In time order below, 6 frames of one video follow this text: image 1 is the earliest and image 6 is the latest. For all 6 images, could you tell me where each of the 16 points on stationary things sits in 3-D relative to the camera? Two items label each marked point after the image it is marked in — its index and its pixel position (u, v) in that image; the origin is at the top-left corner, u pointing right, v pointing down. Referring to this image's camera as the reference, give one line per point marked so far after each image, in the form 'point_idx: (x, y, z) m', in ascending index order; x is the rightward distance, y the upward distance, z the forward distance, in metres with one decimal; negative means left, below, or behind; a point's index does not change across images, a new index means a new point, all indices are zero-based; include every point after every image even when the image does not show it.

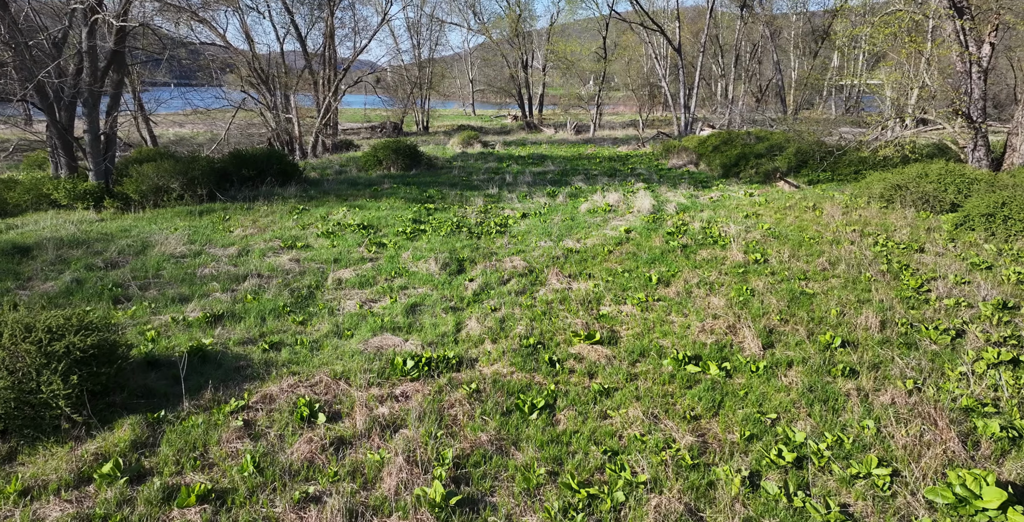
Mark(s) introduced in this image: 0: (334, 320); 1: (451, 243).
0: (-2.0, -0.7, +7.4) m
1: (-1.0, +0.3, +10.7) m
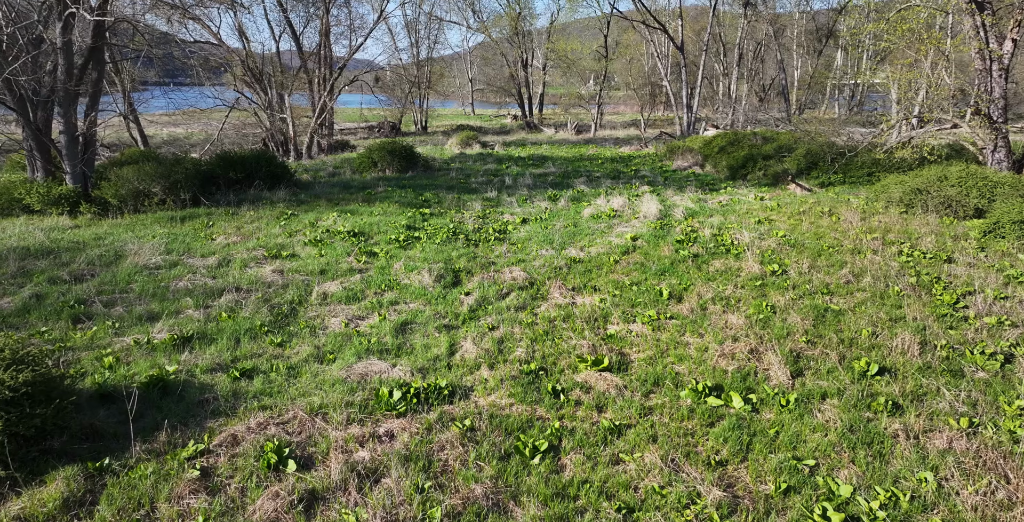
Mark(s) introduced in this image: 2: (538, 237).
0: (-2.0, -0.8, +6.7) m
1: (-1.0, +0.1, +10.0) m
2: (+0.4, +0.4, +10.8) m
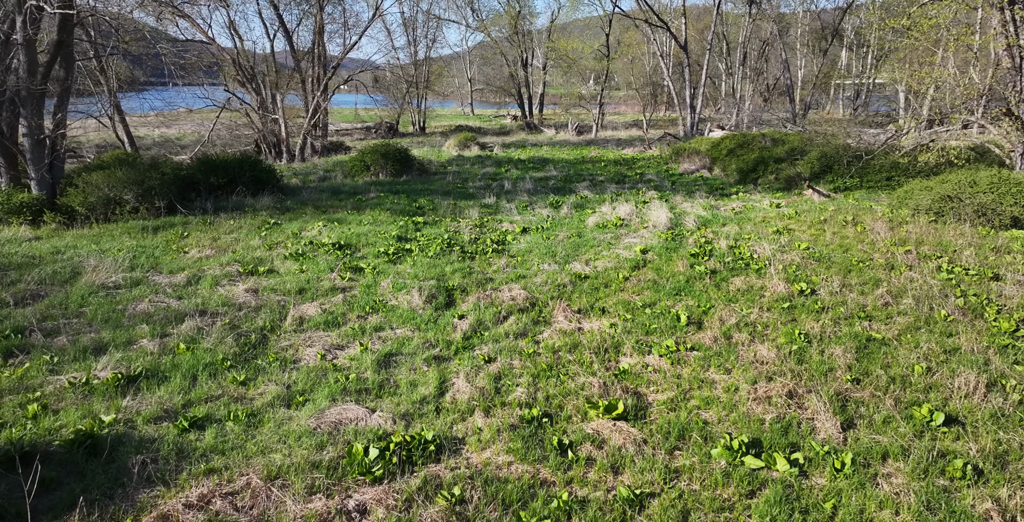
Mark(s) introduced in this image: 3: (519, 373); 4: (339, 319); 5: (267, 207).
0: (-2.0, -1.0, +5.9) m
1: (-1.0, -0.1, +9.1) m
2: (+0.4, +0.2, +9.9) m
3: (+0.1, -1.0, +6.1) m
4: (-1.9, -0.6, +7.3) m
5: (-4.6, +1.0, +12.6) m
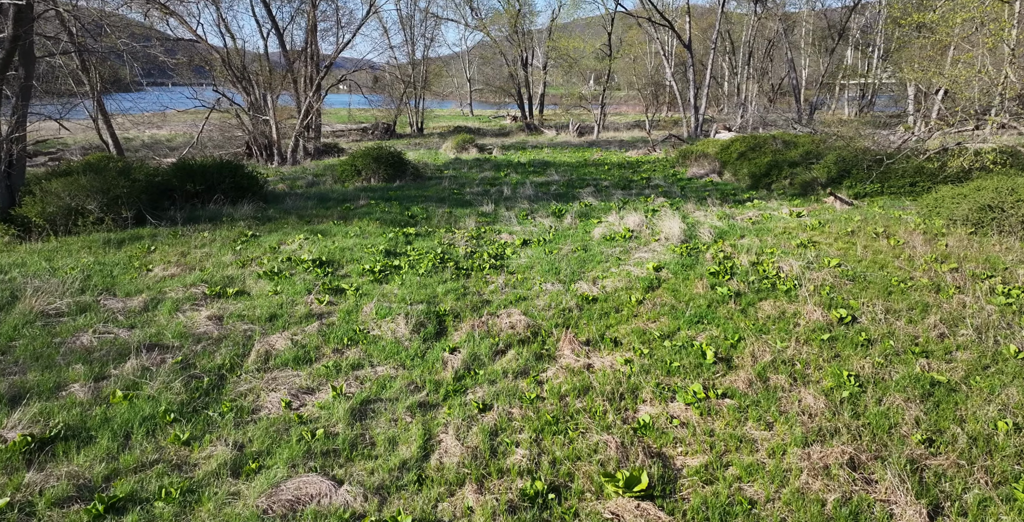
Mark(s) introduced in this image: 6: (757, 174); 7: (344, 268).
0: (-2.0, -1.3, +4.9) m
1: (-1.0, -0.3, +8.1) m
2: (+0.4, -0.1, +8.9) m
3: (+0.1, -1.3, +5.1) m
4: (-1.9, -0.9, +6.3) m
5: (-4.6, +0.8, +11.6) m
6: (+5.7, +2.0, +15.6) m
7: (-2.2, -0.1, +8.9) m
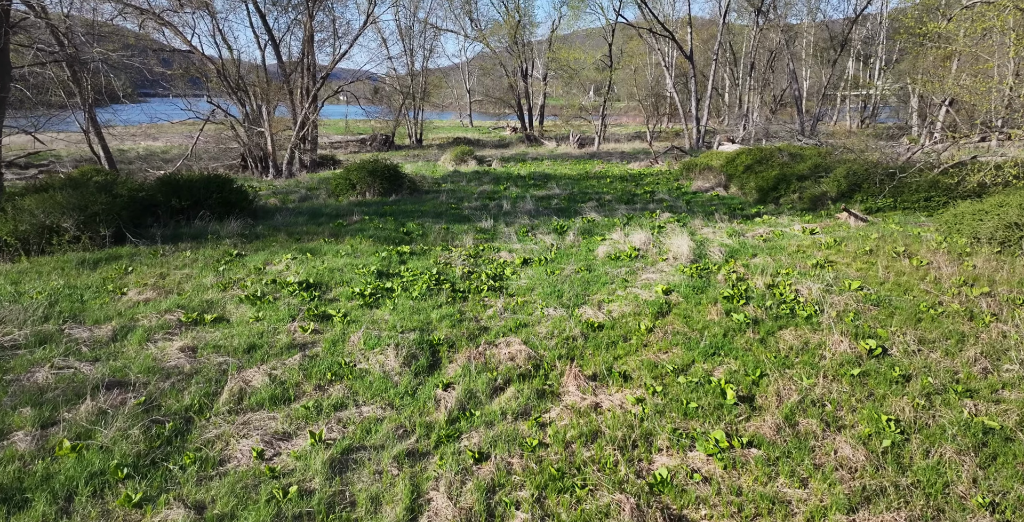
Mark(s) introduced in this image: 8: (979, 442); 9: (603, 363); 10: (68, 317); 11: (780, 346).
0: (-2.0, -1.5, +4.3) m
1: (-1.0, -0.6, +7.5) m
2: (+0.4, -0.3, +8.4) m
3: (+0.1, -1.5, +4.5) m
4: (-1.9, -1.1, +5.7) m
5: (-4.6, +0.4, +11.0) m
6: (+5.7, +1.6, +15.1) m
7: (-2.2, -0.4, +8.4) m
8: (+3.2, -1.2, +4.7) m
9: (+0.9, -1.0, +6.3) m
10: (-4.8, -0.6, +7.3) m
11: (+2.6, -0.8, +6.5) m
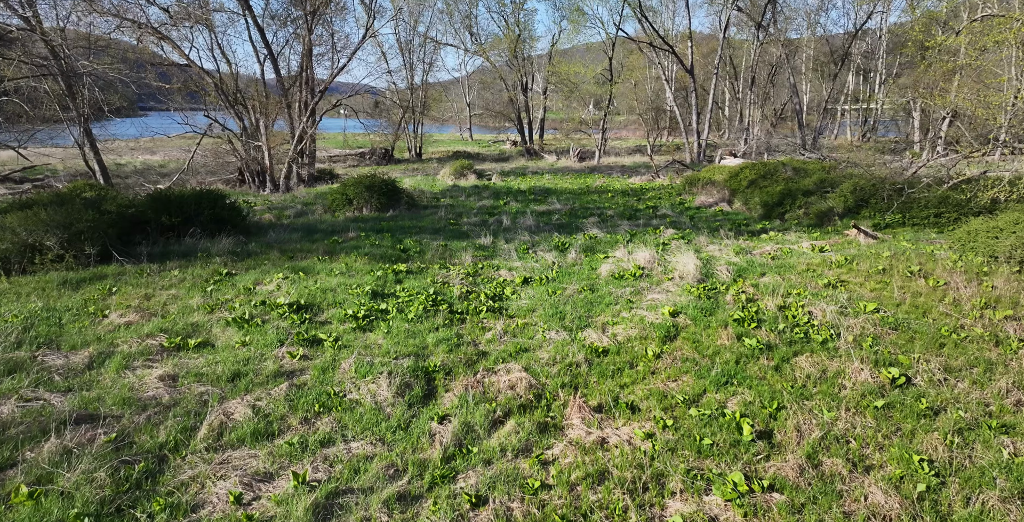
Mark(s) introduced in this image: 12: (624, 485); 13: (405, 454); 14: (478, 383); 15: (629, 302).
0: (-2.0, -1.7, +3.9) m
1: (-1.0, -0.8, +7.2) m
2: (+0.4, -0.6, +8.0) m
3: (+0.1, -1.6, +4.1) m
4: (-1.9, -1.3, +5.4) m
5: (-4.6, +0.1, +10.7) m
6: (+5.7, +1.2, +14.8) m
7: (-2.2, -0.6, +8.0) m
8: (+3.2, -1.4, +4.3) m
9: (+0.9, -1.2, +5.9) m
10: (-4.8, -0.8, +6.9) m
11: (+2.6, -1.0, +6.1) m
12: (+0.8, -1.5, +4.6) m
13: (-0.8, -1.4, +5.0) m
14: (-0.3, -1.1, +6.1) m
15: (+1.5, -0.5, +8.3) m
